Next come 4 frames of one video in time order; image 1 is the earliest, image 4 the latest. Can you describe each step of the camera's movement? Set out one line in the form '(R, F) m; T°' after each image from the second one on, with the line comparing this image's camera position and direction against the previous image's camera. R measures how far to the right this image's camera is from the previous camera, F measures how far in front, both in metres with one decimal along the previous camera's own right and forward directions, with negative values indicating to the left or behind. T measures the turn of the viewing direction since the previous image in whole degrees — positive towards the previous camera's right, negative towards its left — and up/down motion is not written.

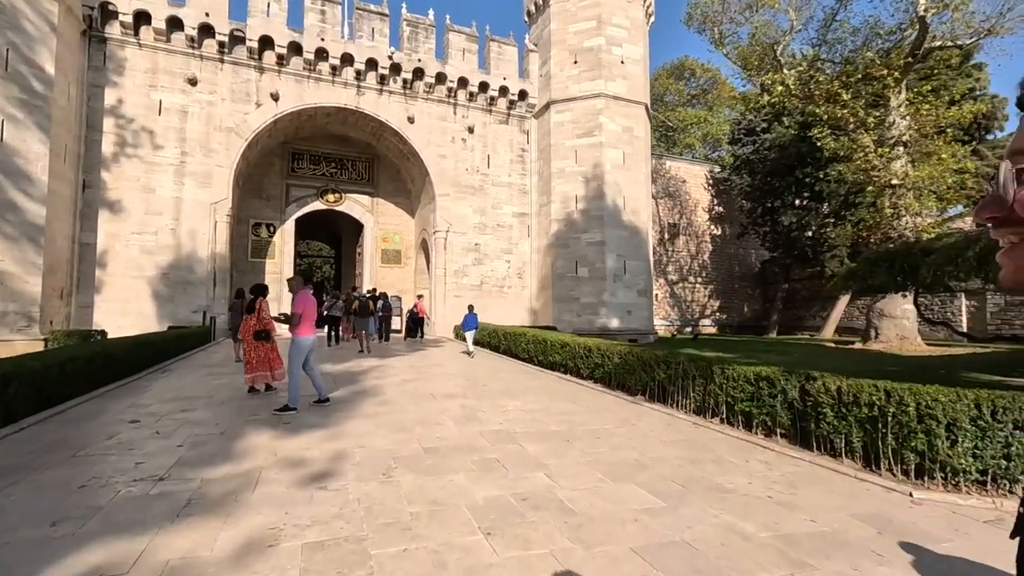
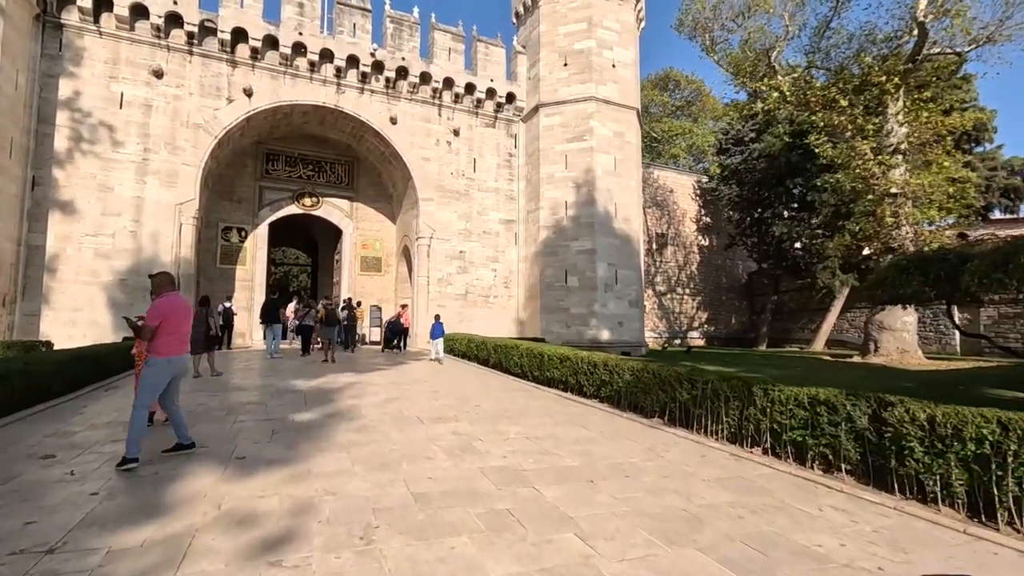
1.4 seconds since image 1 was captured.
(-0.2, +0.7) m; +2°
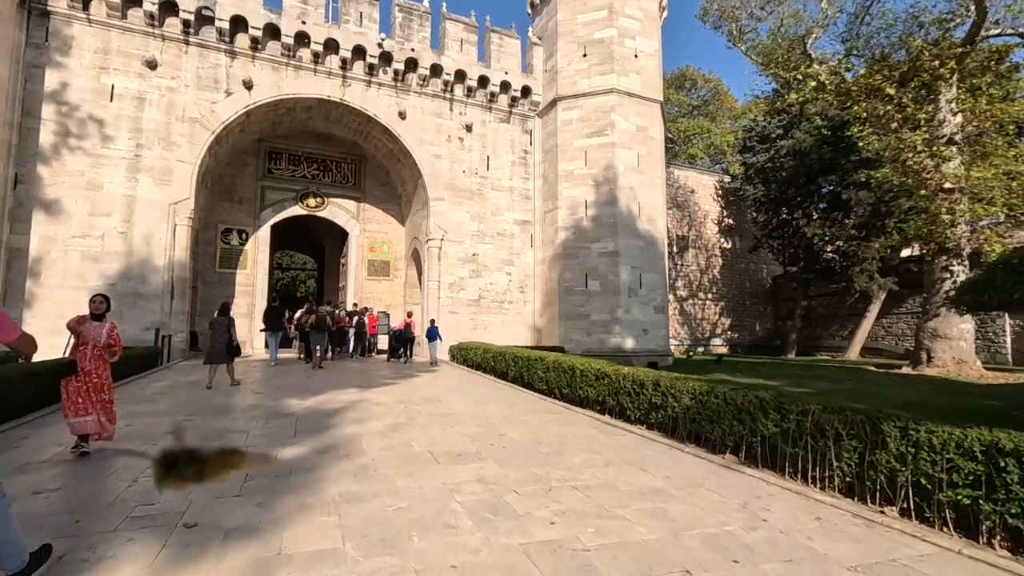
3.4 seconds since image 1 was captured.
(-0.2, +0.9) m; -1°
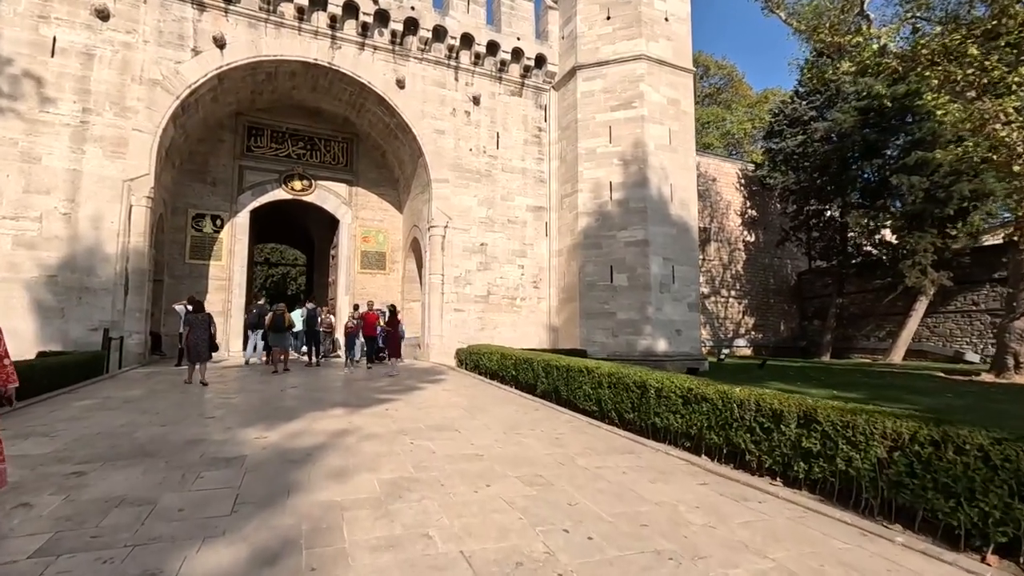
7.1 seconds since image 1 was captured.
(-0.4, +1.7) m; +1°
